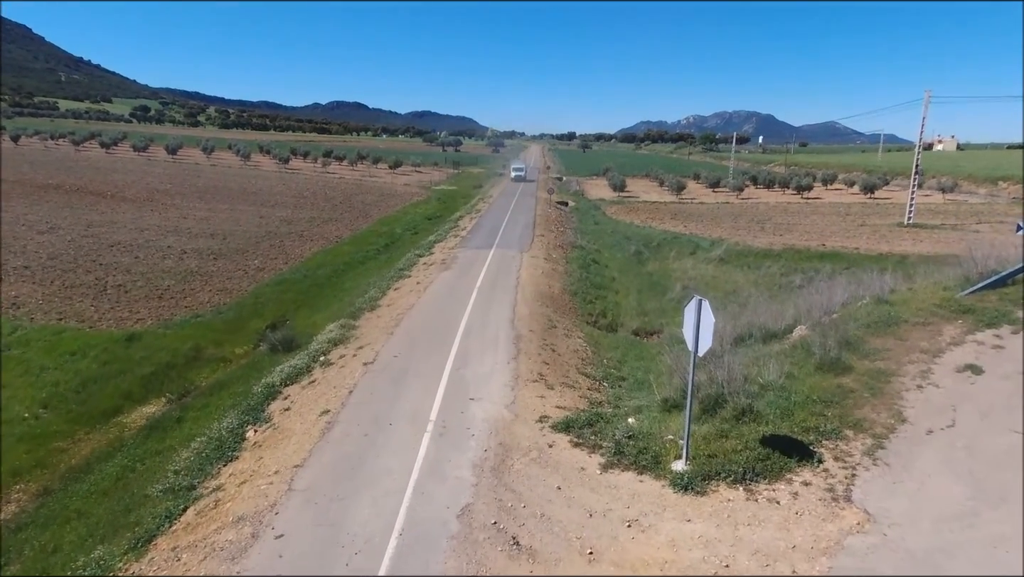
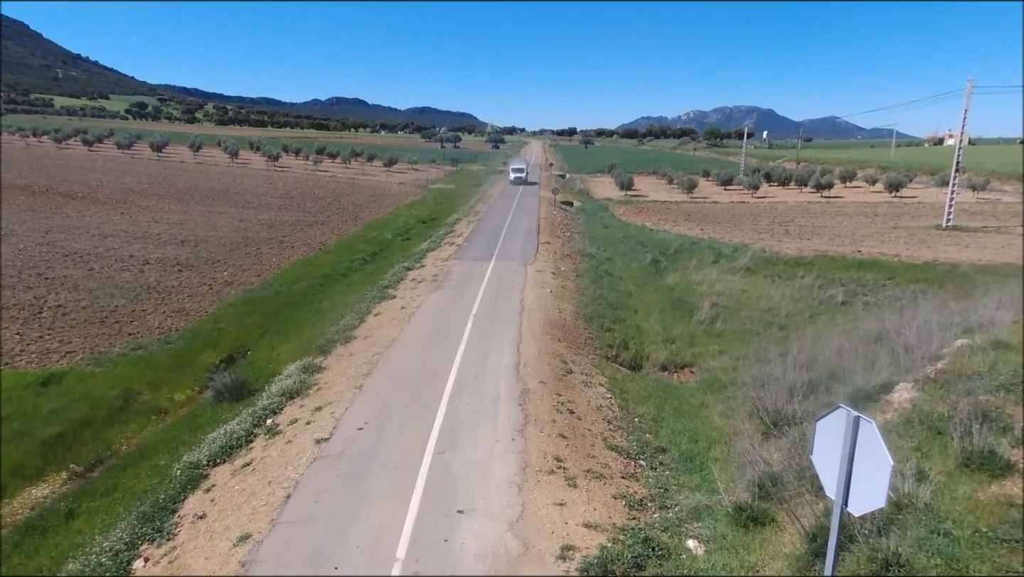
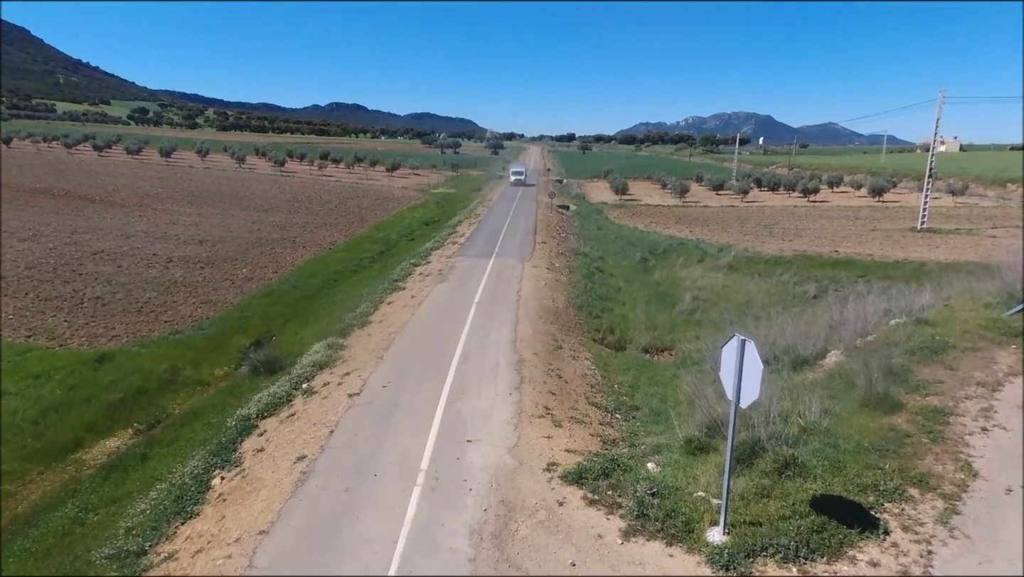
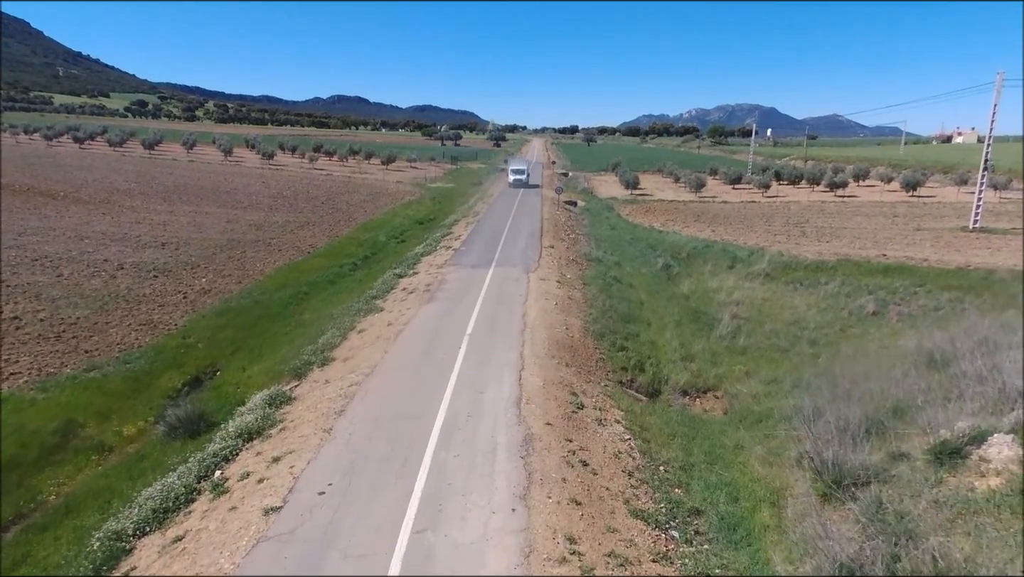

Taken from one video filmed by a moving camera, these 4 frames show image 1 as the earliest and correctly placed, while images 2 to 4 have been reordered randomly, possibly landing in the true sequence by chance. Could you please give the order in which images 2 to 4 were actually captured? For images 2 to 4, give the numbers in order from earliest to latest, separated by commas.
3, 2, 4
